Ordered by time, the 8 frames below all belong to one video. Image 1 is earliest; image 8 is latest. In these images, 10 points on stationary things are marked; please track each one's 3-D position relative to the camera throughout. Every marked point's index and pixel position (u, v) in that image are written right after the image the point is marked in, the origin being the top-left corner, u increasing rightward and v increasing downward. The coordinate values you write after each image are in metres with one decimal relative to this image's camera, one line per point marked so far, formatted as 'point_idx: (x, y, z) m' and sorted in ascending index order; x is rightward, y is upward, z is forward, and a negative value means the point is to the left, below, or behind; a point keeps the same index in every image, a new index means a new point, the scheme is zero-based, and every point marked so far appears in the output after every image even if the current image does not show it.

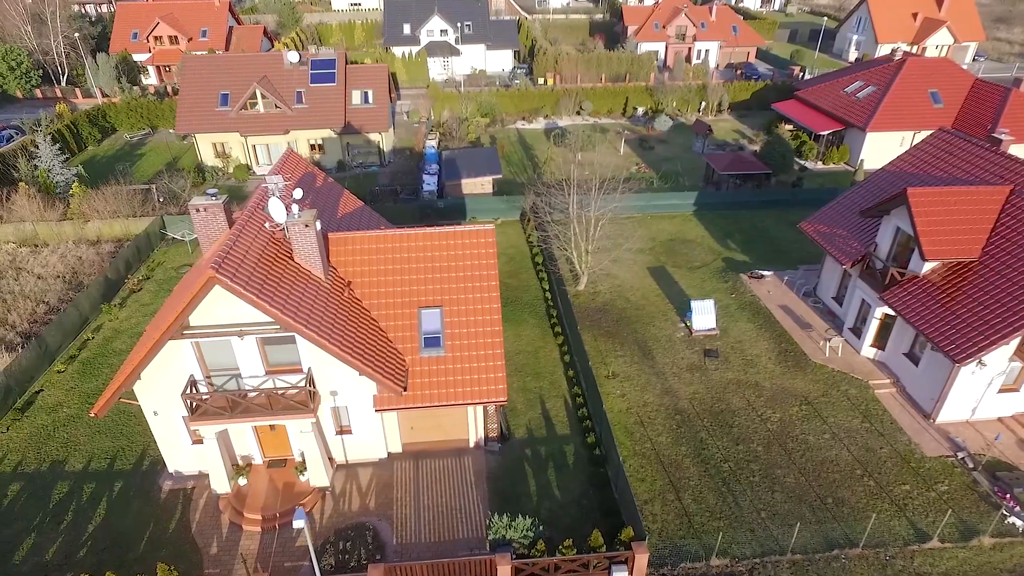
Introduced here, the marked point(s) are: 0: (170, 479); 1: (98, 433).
0: (-9.8, -5.5, +17.9) m
1: (-13.1, -4.6, +19.6) m
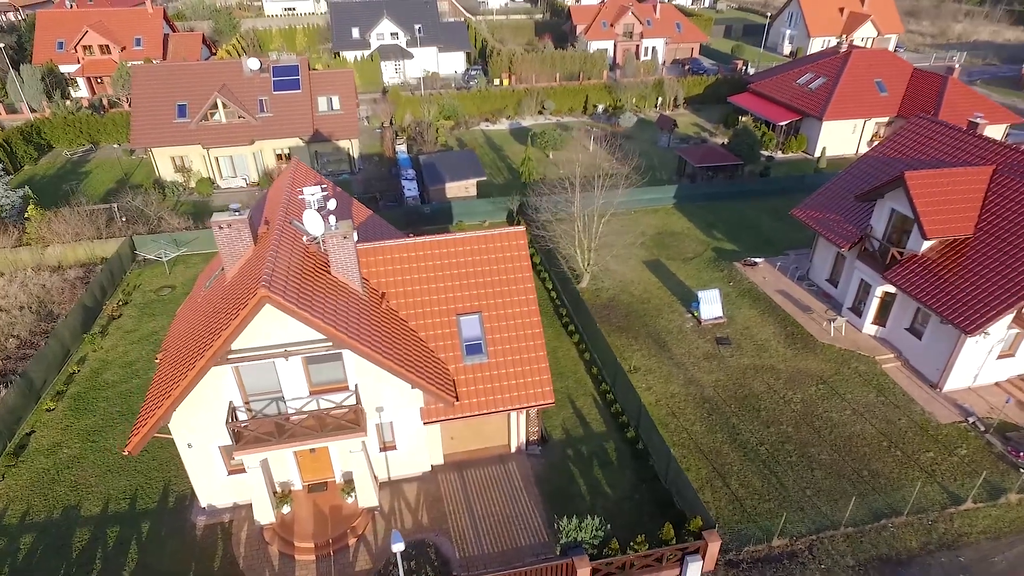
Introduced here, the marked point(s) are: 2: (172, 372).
0: (-8.3, -6.1, +16.8) m
1: (-11.8, -5.4, +18.2) m
2: (-8.3, -2.2, +15.5) m
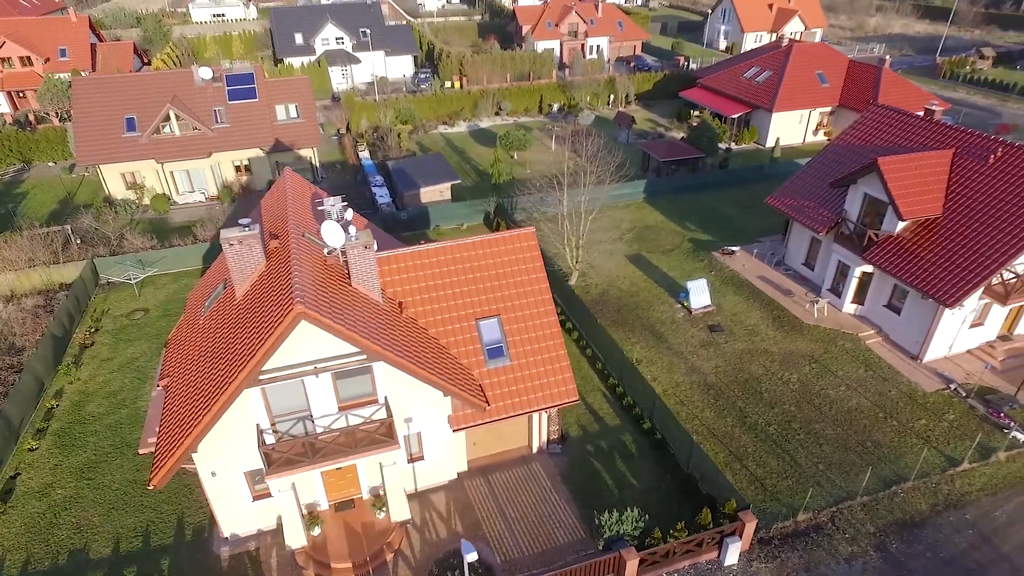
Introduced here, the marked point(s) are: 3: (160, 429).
0: (-7.4, -6.7, +16.1) m
1: (-11.0, -6.1, +17.2) m
2: (-7.5, -2.7, +14.8) m
3: (-8.4, -3.6, +15.1) m
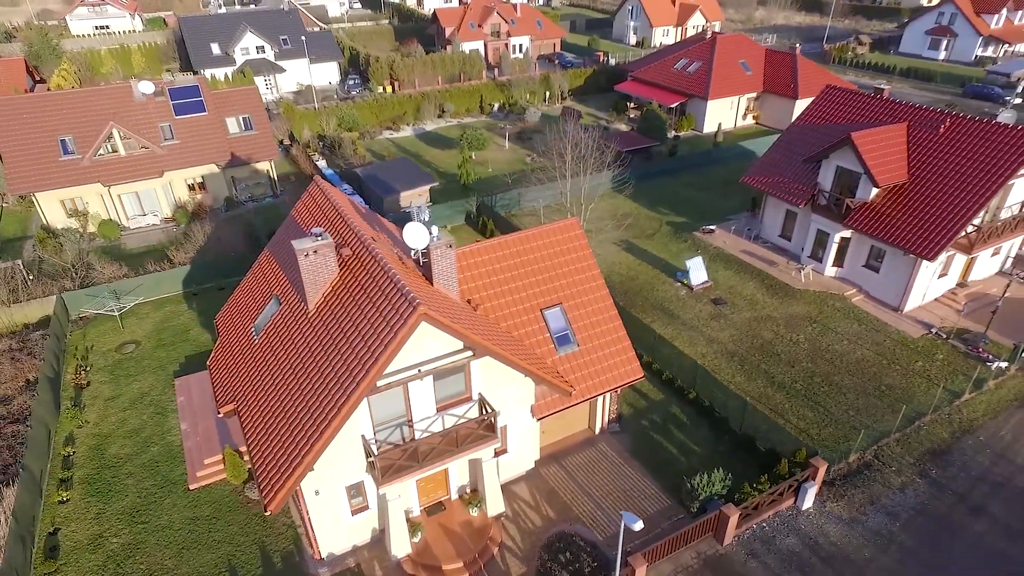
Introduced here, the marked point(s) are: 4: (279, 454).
0: (-4.7, -7.0, +15.6) m
1: (-8.5, -6.8, +16.1) m
2: (-5.0, -3.0, +14.3) m
3: (-5.9, -4.0, +14.5) m
4: (-5.2, -3.8, +14.0) m
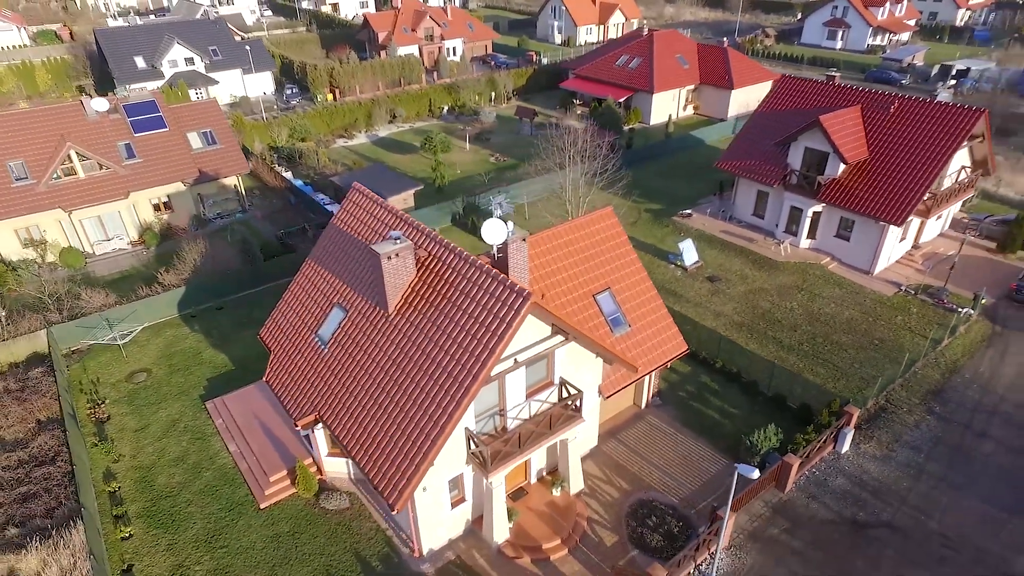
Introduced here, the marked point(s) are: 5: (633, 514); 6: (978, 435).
0: (-2.2, -7.0, +15.9) m
1: (-6.0, -7.1, +15.9) m
2: (-2.6, -3.1, +14.5) m
3: (-3.5, -4.1, +14.6) m
4: (-2.7, -3.8, +14.2) m
5: (+3.3, -6.2, +17.0) m
6: (+14.8, -4.7, +19.6) m
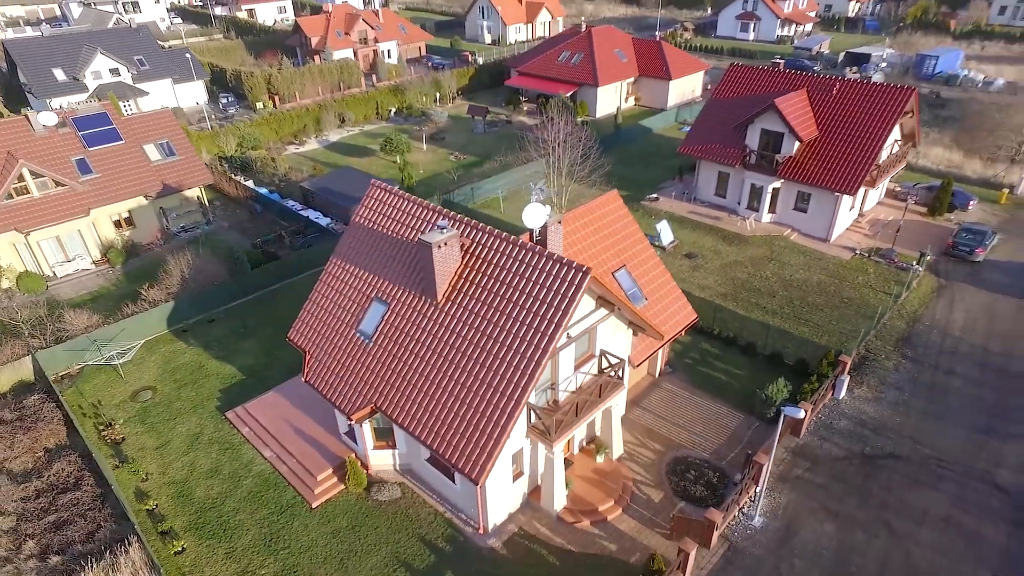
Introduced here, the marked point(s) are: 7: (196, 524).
0: (-0.6, -6.6, +16.6) m
1: (-4.3, -7.0, +16.1) m
2: (-1.1, -2.7, +15.1) m
3: (-1.9, -3.9, +15.1) m
4: (-1.1, -3.5, +14.8) m
5: (+4.7, -5.4, +18.3) m
6: (+15.6, -3.0, +22.2) m
7: (-8.8, -6.6, +17.2) m
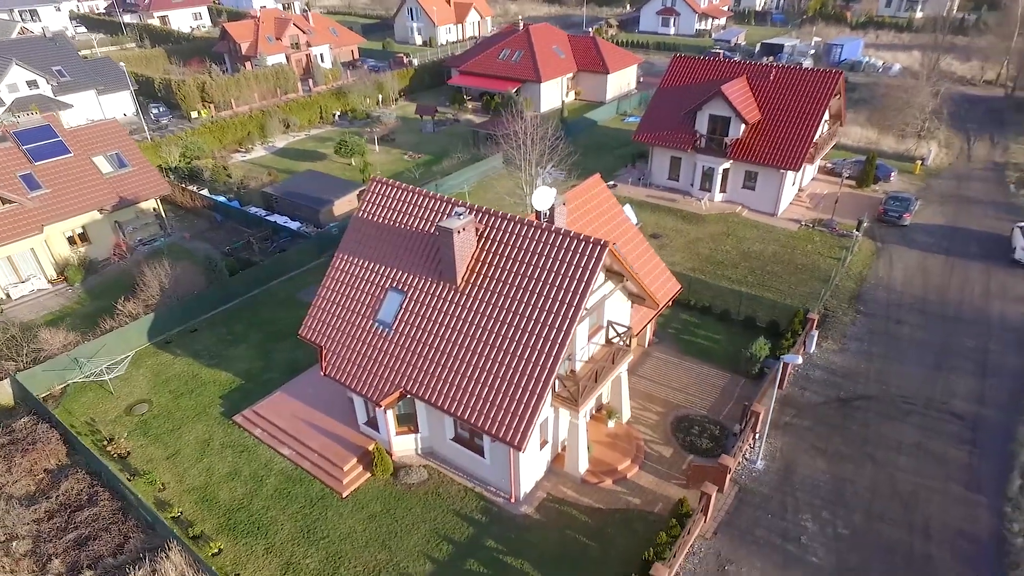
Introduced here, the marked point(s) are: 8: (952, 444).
0: (+0.3, -6.1, +17.5) m
1: (-3.3, -6.8, +16.6) m
2: (-0.3, -2.2, +16.0) m
3: (-1.0, -3.4, +15.9) m
4: (-0.3, -3.0, +15.7) m
5: (+5.3, -4.5, +19.8) m
6: (+15.5, -1.4, +24.9) m
7: (-7.9, -6.6, +17.2) m
8: (+13.7, -4.8, +19.2) m
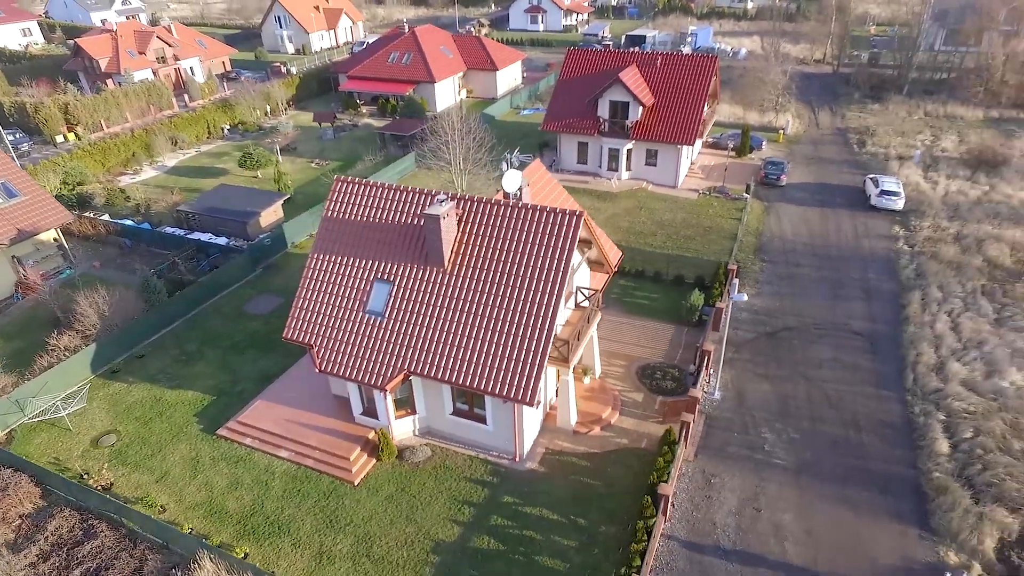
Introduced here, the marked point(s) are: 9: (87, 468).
0: (+0.5, -5.3, +19.1) m
1: (-2.9, -6.4, +17.6) m
2: (-0.3, -1.5, +17.4) m
3: (-0.9, -2.8, +17.2) m
4: (-0.1, -2.3, +17.2) m
5: (+4.7, -3.2, +22.2) m
6: (+13.3, +1.0, +29.1) m
7: (-7.5, -6.8, +17.3) m
8: (+13.0, -2.5, +23.2) m
9: (-13.4, -5.7, +19.5) m
